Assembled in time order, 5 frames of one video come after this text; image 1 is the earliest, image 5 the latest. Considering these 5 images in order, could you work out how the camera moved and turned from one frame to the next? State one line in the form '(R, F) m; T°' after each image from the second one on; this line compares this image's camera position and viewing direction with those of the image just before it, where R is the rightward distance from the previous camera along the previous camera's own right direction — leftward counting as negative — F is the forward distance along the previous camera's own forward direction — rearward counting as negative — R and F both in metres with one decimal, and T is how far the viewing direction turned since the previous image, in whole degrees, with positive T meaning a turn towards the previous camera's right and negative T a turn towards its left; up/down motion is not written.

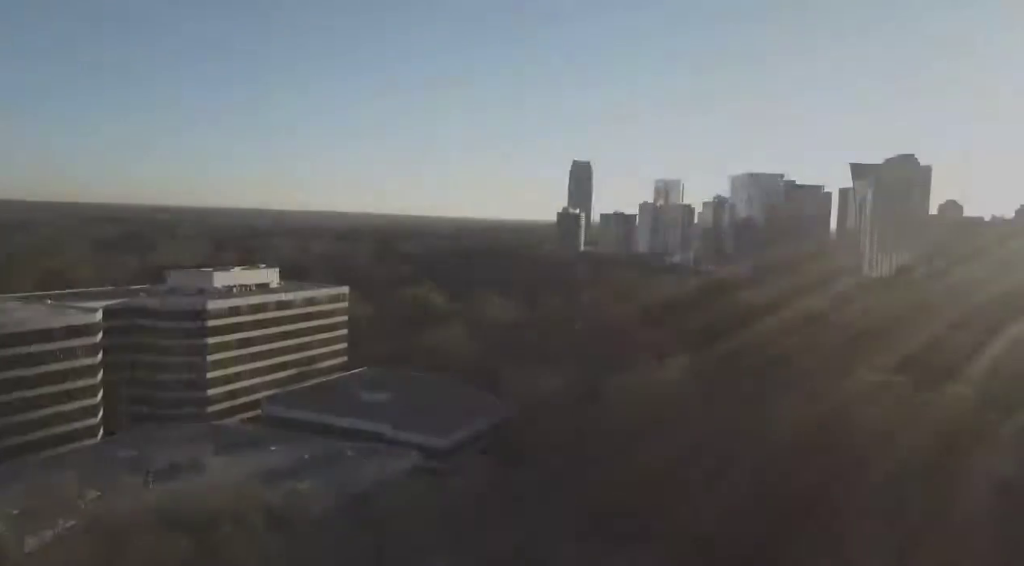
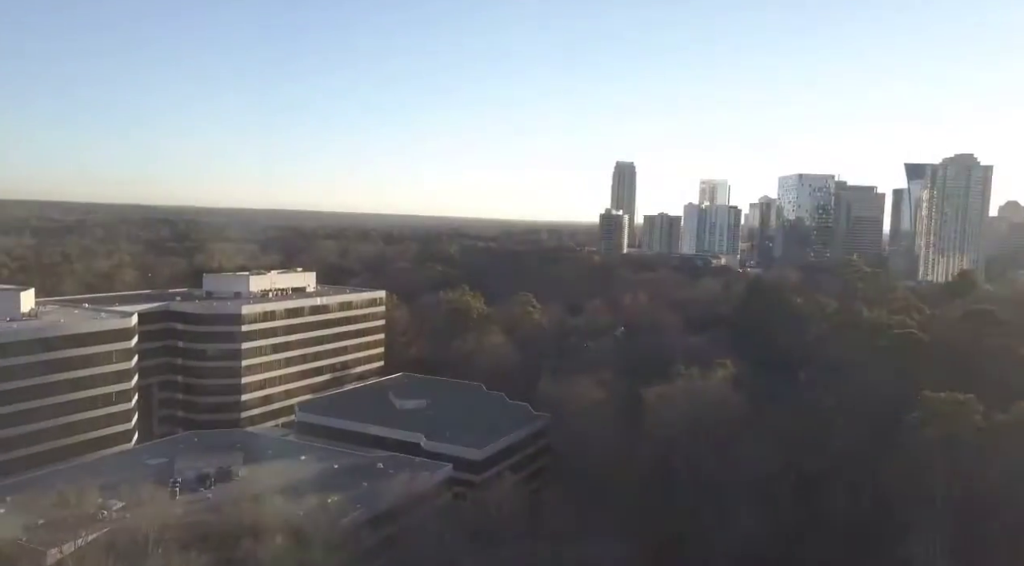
(+0.4, +1.8) m; -3°
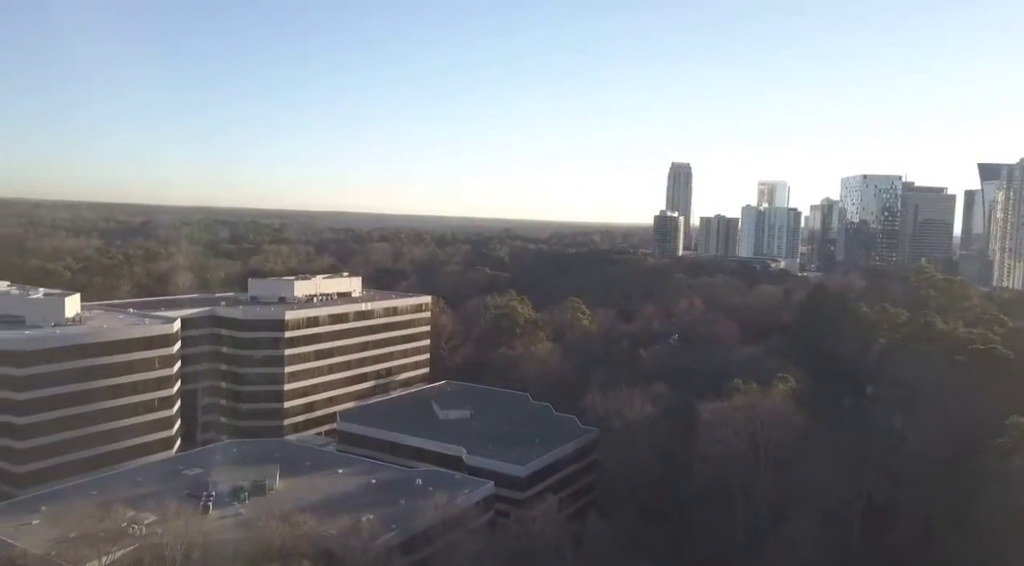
(+0.5, +2.3) m; -4°
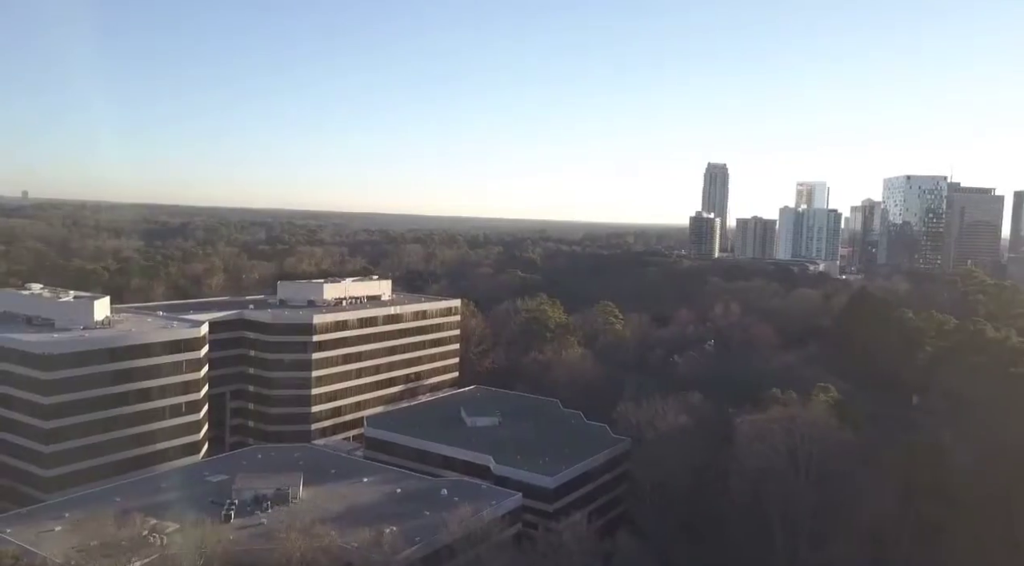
(+0.3, +1.3) m; -2°
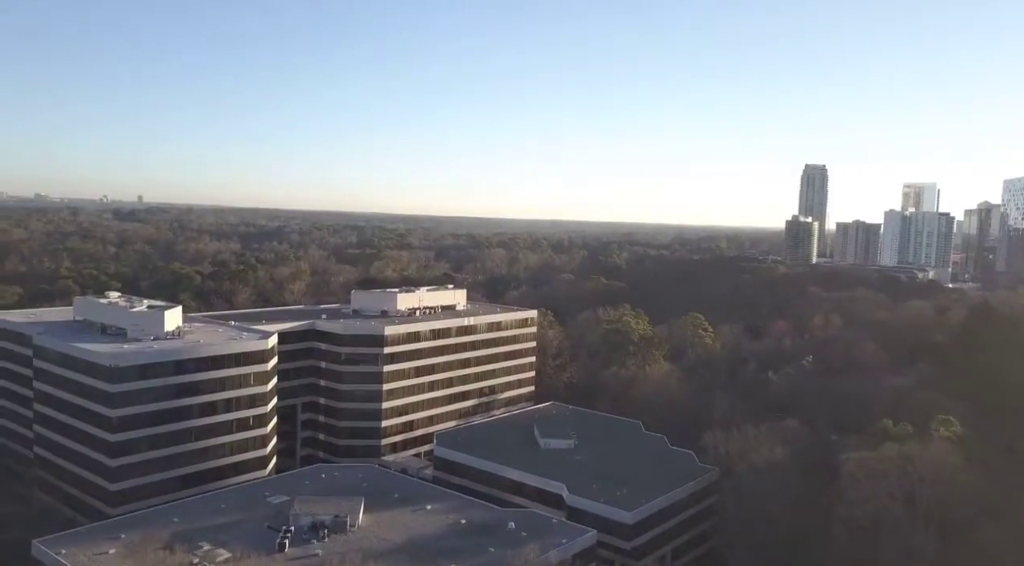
(+0.7, +3.6) m; -6°
